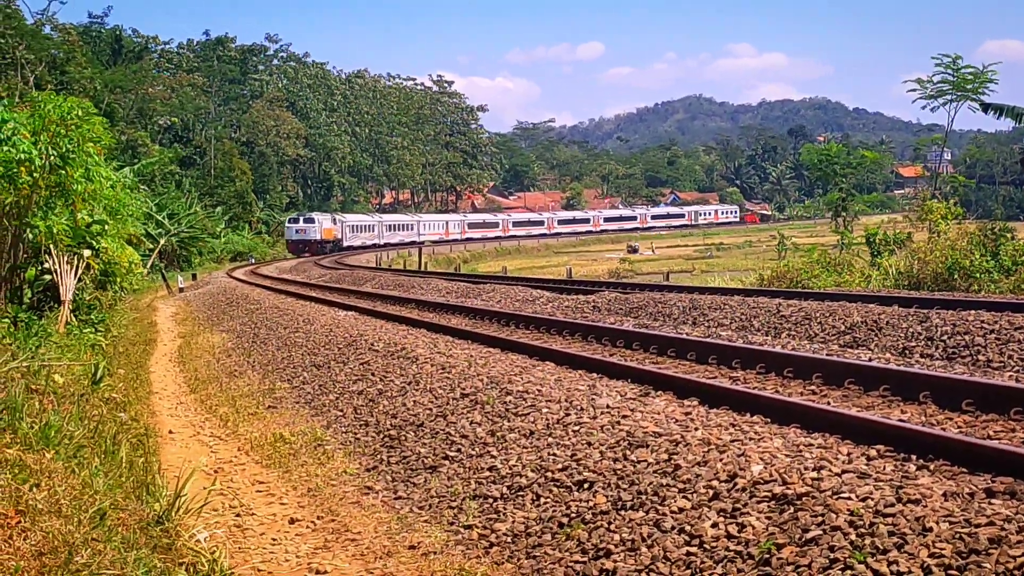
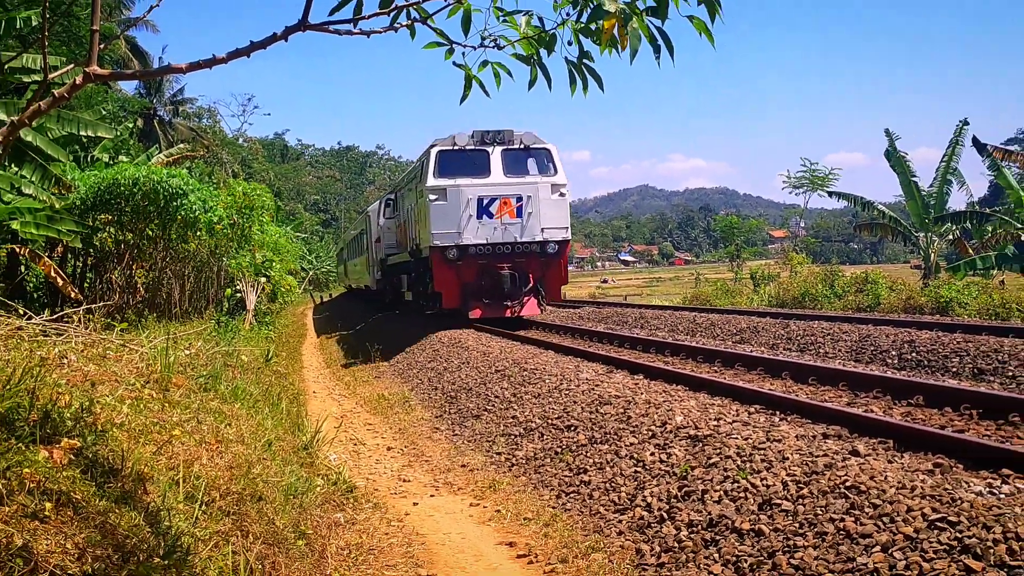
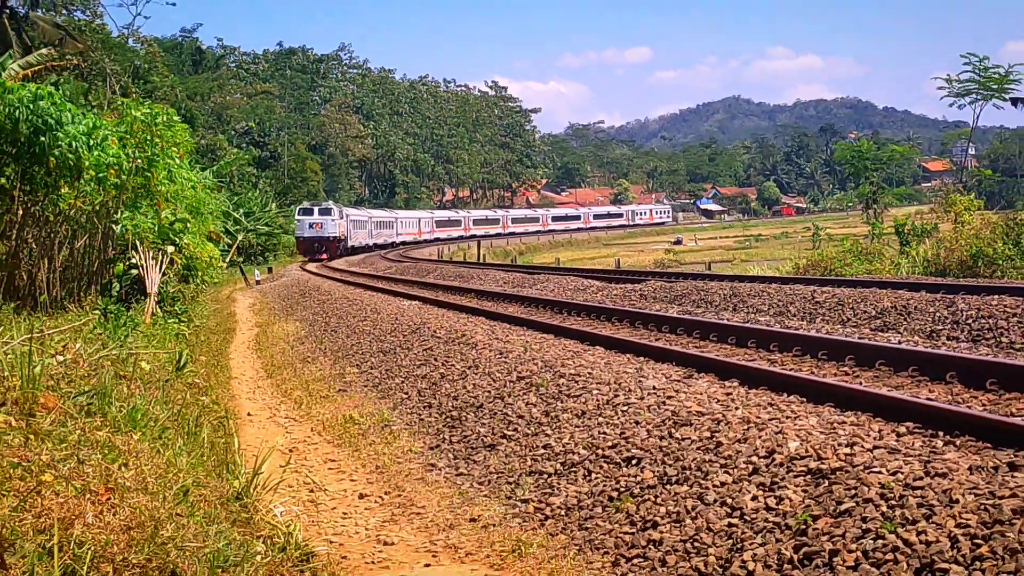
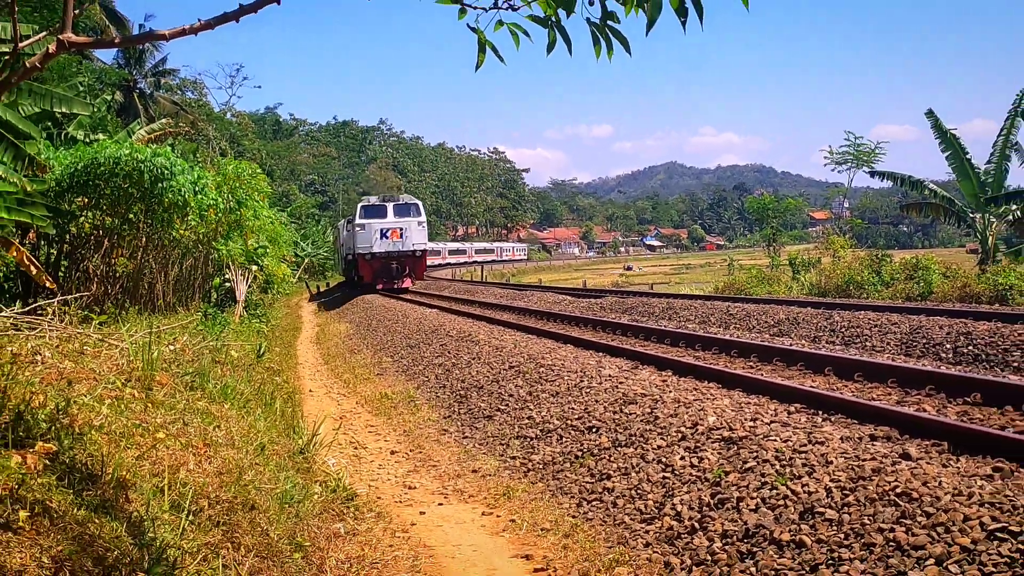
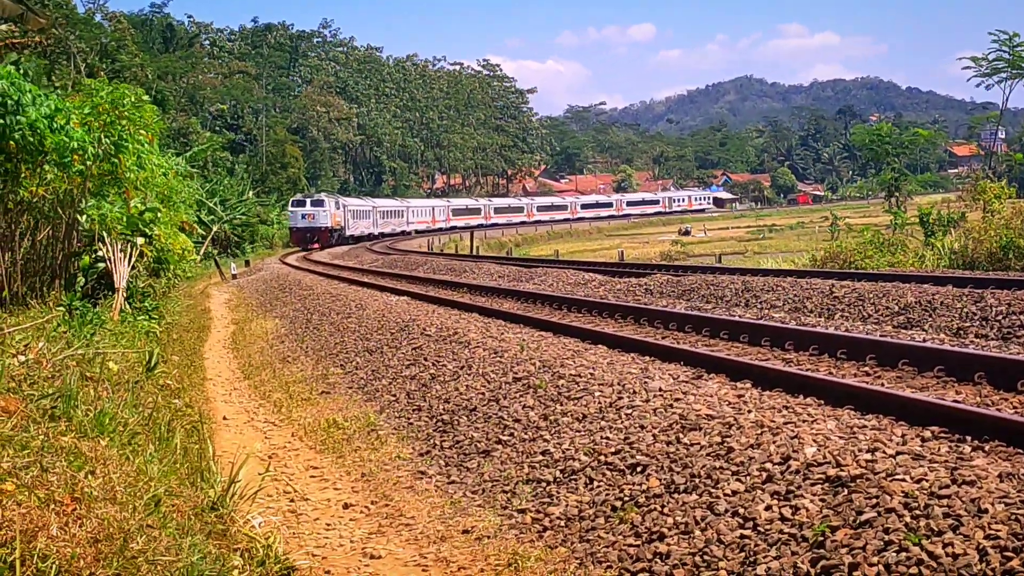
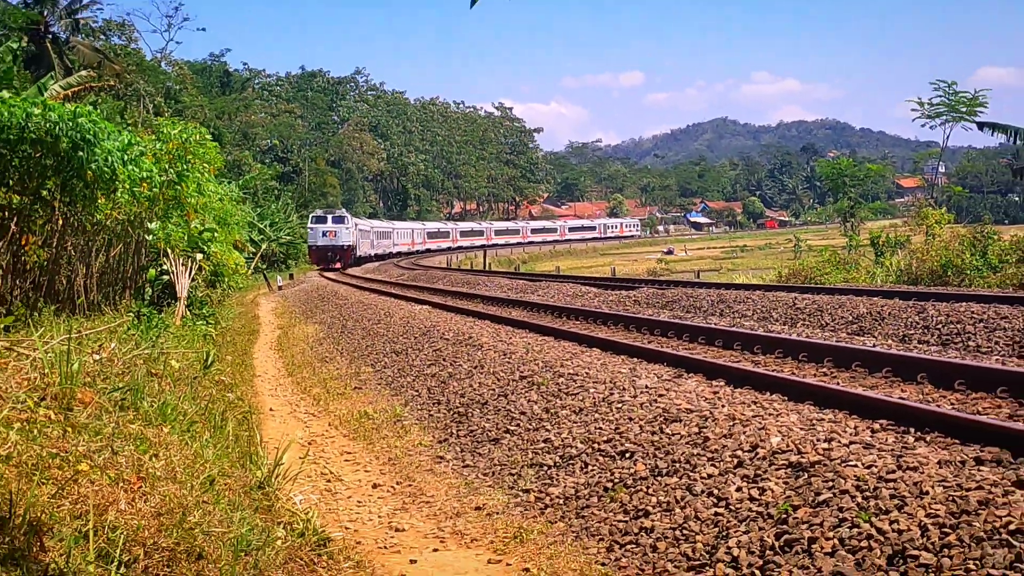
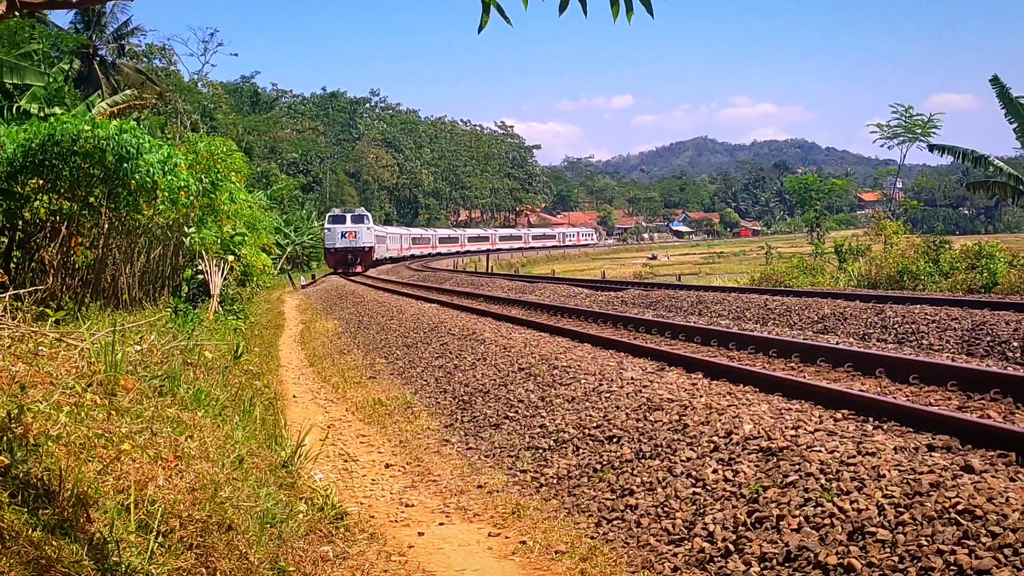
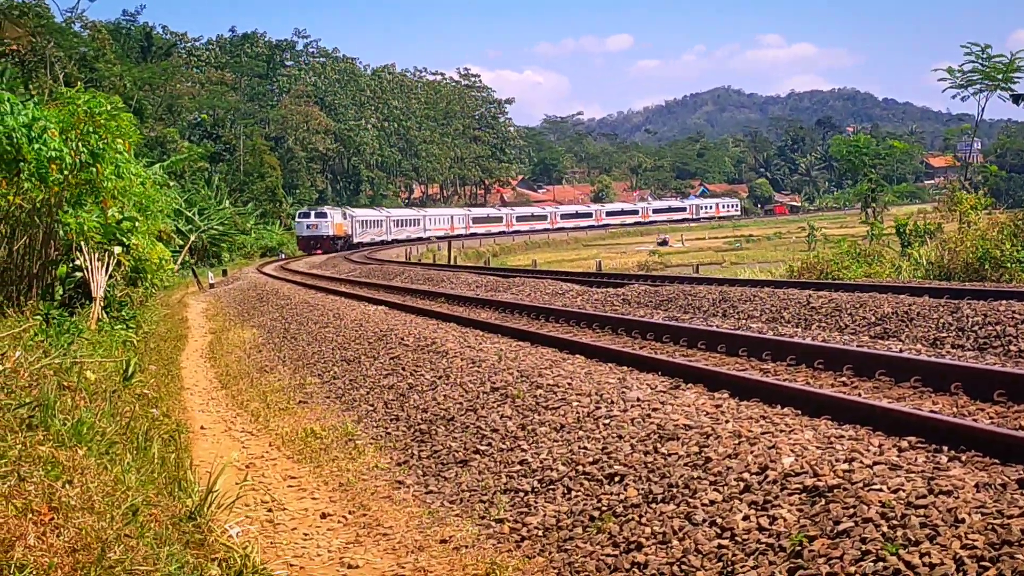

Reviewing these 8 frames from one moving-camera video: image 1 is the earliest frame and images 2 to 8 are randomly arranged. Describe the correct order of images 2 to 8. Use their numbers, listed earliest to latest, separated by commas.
8, 5, 3, 6, 7, 4, 2
